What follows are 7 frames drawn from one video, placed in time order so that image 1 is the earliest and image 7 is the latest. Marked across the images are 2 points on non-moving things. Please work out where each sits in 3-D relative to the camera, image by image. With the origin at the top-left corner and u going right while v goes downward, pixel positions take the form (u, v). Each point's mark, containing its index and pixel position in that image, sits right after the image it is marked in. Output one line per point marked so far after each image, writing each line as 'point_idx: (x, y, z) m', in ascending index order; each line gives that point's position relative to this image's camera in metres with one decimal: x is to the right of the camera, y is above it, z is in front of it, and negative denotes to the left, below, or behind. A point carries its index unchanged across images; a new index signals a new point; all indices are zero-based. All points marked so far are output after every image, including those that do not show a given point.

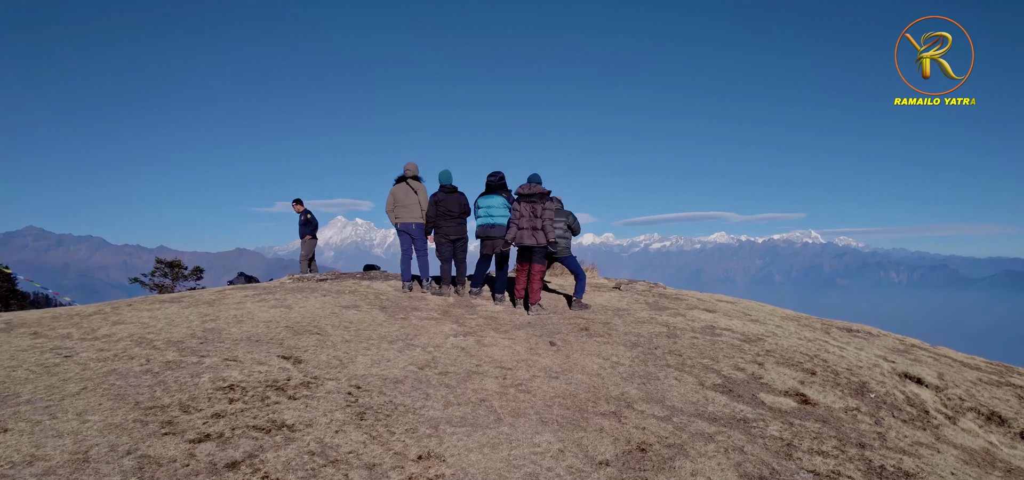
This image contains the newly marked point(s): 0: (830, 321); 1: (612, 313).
0: (+12.0, -2.7, +17.6) m
1: (+2.2, -1.6, +10.3) m
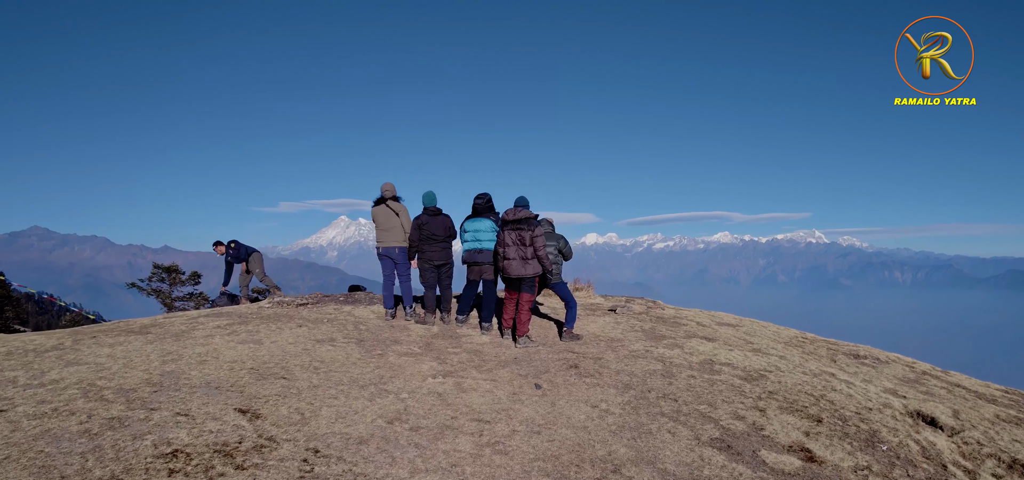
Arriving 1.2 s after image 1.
0: (+11.8, -3.6, +17.1) m
1: (+2.0, -2.3, +9.9) m
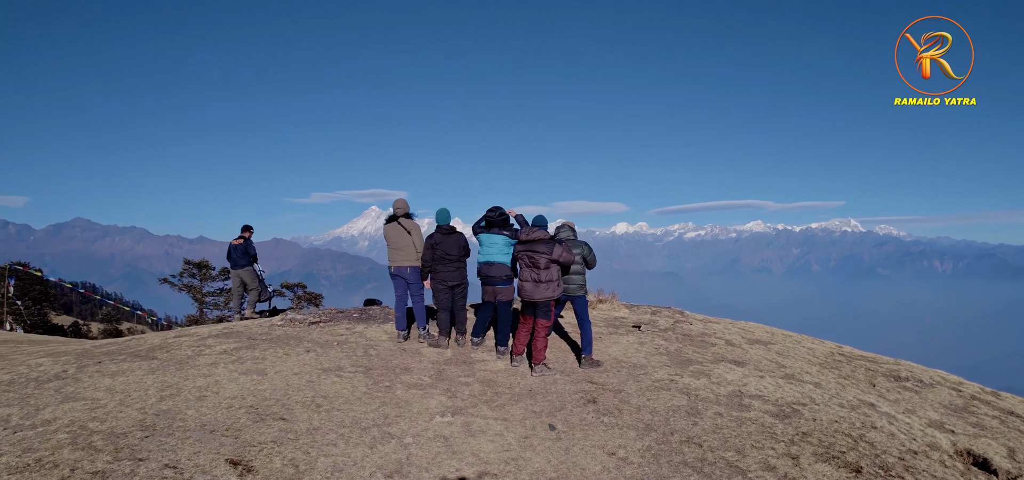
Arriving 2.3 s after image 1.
0: (+12.4, -4.2, +16.0) m
1: (+2.3, -2.7, +9.4) m
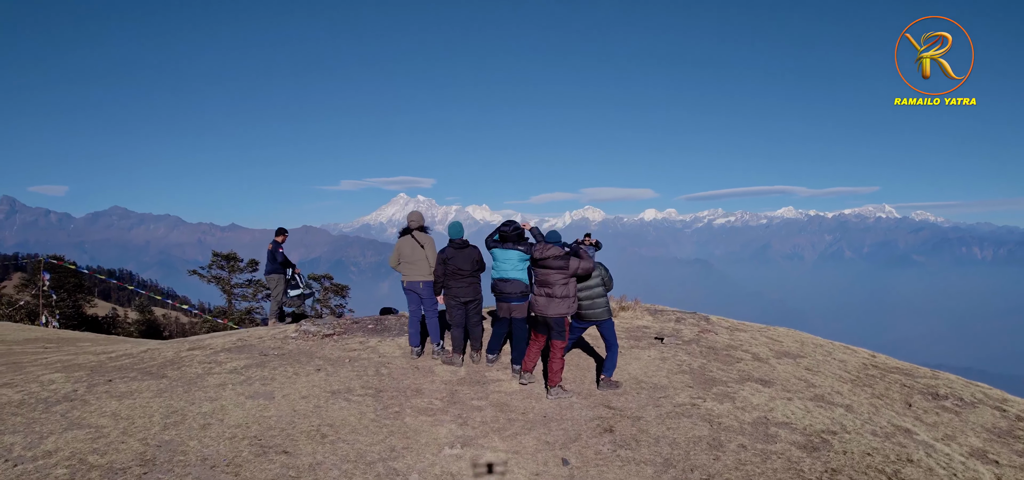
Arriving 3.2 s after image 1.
0: (+13.0, -4.7, +15.2) m
1: (+2.6, -3.0, +9.0) m
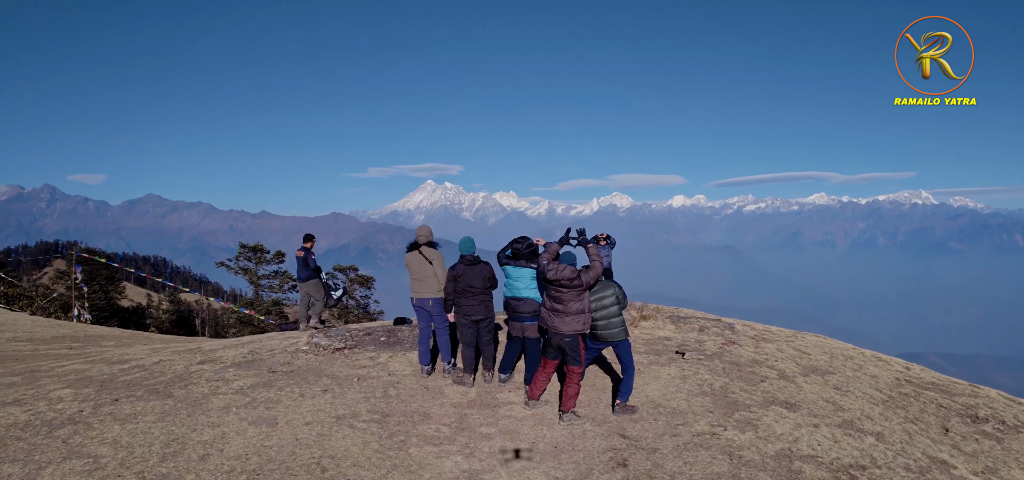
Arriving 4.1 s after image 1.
0: (+13.5, -5.2, +14.3) m
1: (+2.8, -3.4, +8.6) m
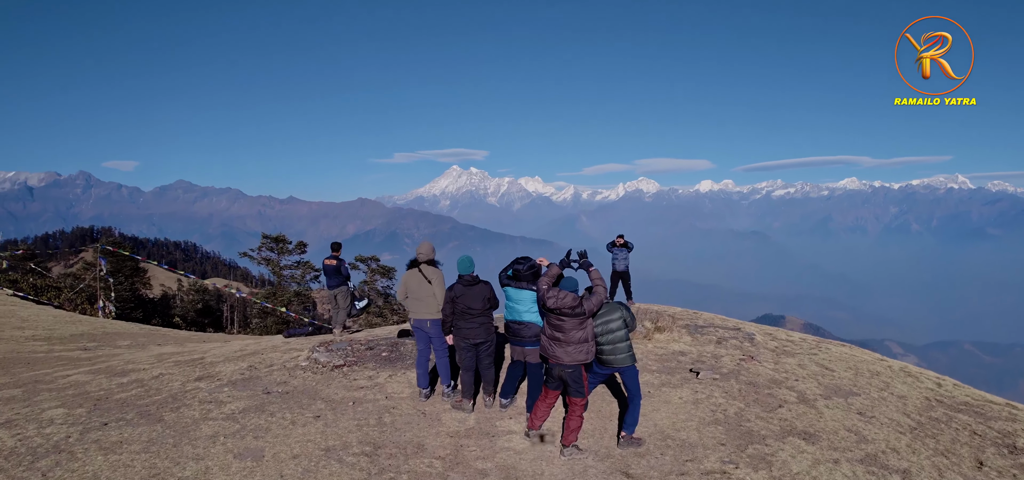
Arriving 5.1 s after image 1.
0: (+13.7, -5.8, +13.5) m
1: (+2.8, -3.9, +8.2) m
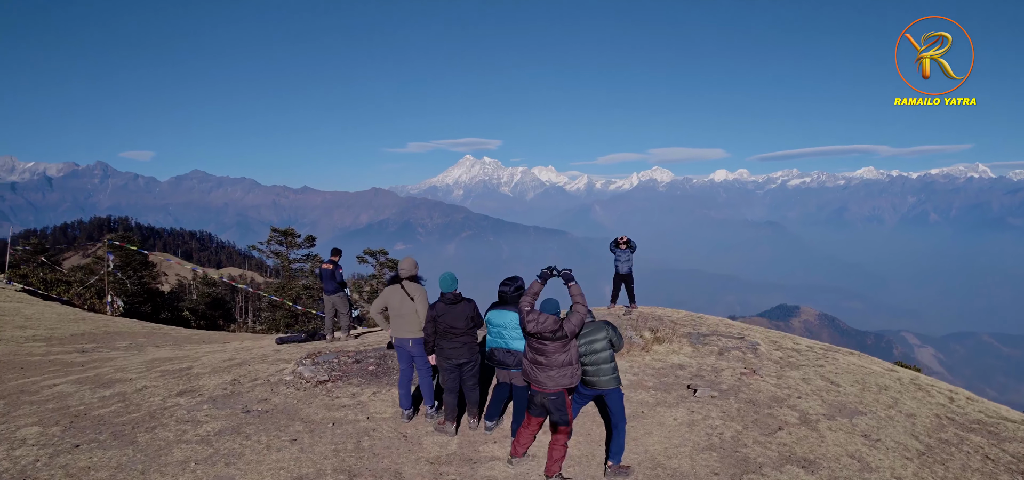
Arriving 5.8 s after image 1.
0: (+13.5, -6.4, +12.9) m
1: (+2.5, -4.3, +7.9) m
